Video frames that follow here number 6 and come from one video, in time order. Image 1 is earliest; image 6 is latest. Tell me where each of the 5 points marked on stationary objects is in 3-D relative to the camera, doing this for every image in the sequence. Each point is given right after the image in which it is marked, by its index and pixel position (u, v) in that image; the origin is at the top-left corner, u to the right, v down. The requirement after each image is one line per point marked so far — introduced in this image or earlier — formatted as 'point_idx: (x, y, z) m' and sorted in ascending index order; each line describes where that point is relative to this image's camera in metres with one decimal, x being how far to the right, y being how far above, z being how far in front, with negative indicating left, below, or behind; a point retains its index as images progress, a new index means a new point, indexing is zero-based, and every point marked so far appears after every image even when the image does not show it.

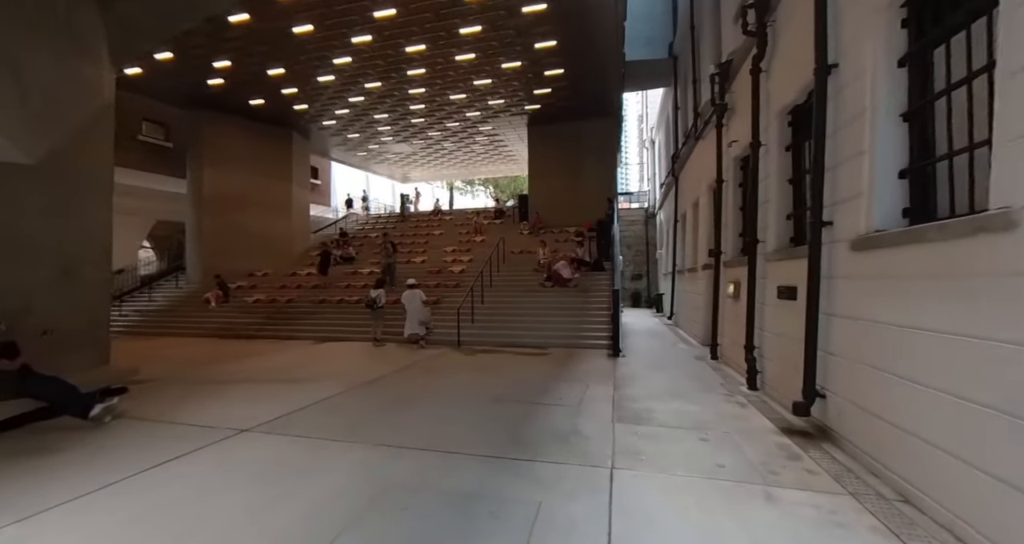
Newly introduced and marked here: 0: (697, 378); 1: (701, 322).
0: (+2.5, -1.5, +5.9) m
1: (+4.1, -1.1, +9.1) m
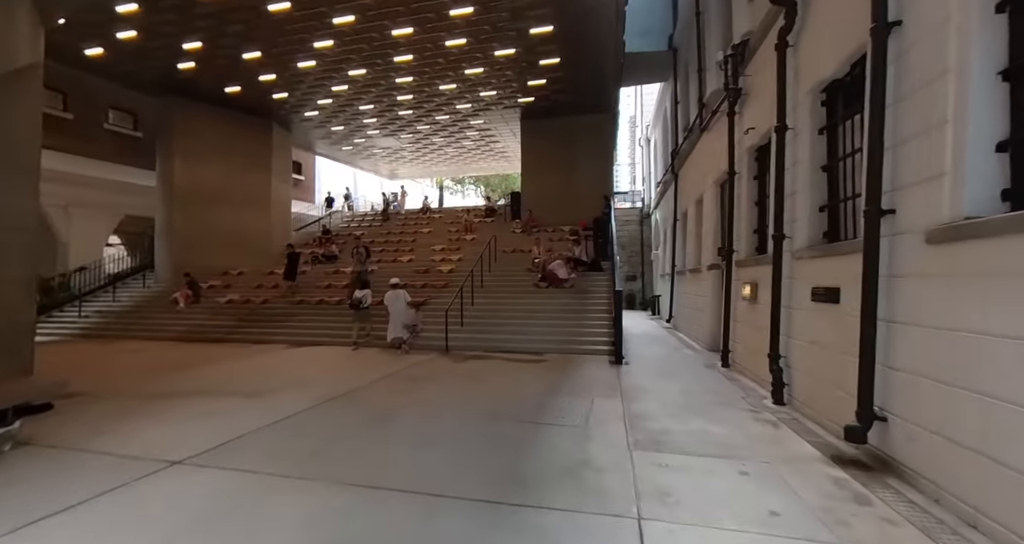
0: (+2.5, -1.4, +5.3) m
1: (+3.9, -1.1, +8.6) m
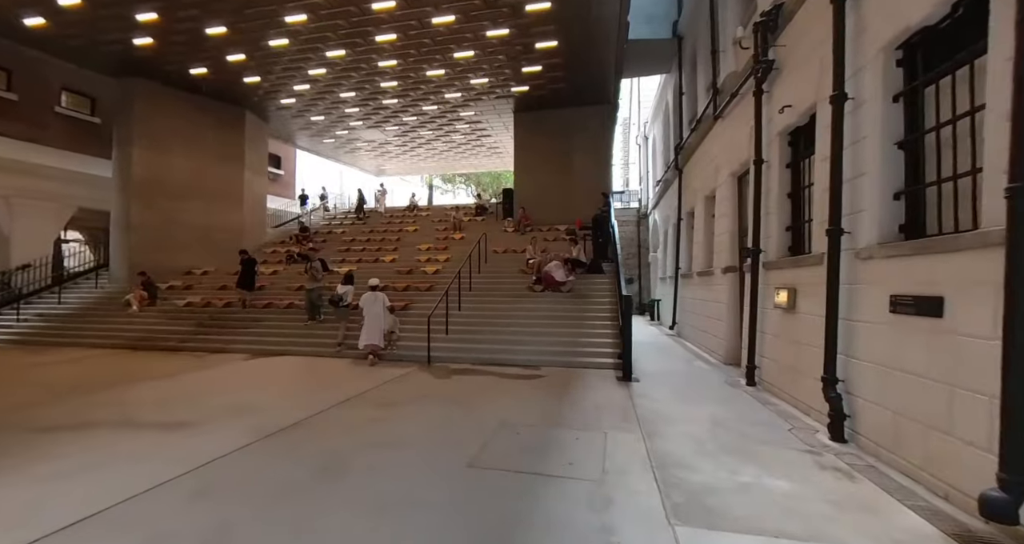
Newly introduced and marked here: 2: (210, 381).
0: (+2.4, -1.5, +4.3) m
1: (+3.8, -1.2, +7.6) m
2: (-4.5, -1.6, +6.4) m
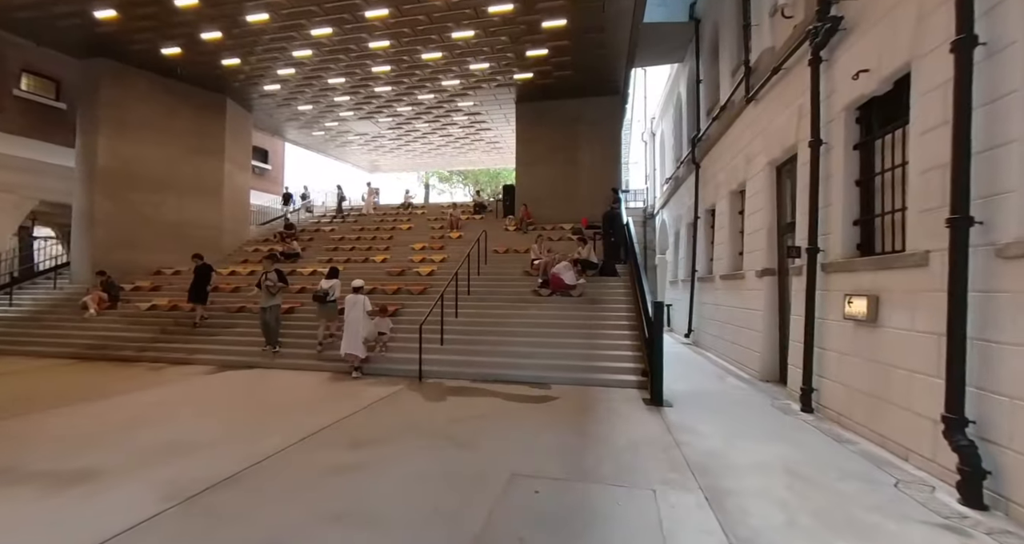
0: (+2.5, -1.5, +3.3) m
1: (+3.8, -1.2, +6.7) m
2: (-4.4, -1.6, +5.3) m
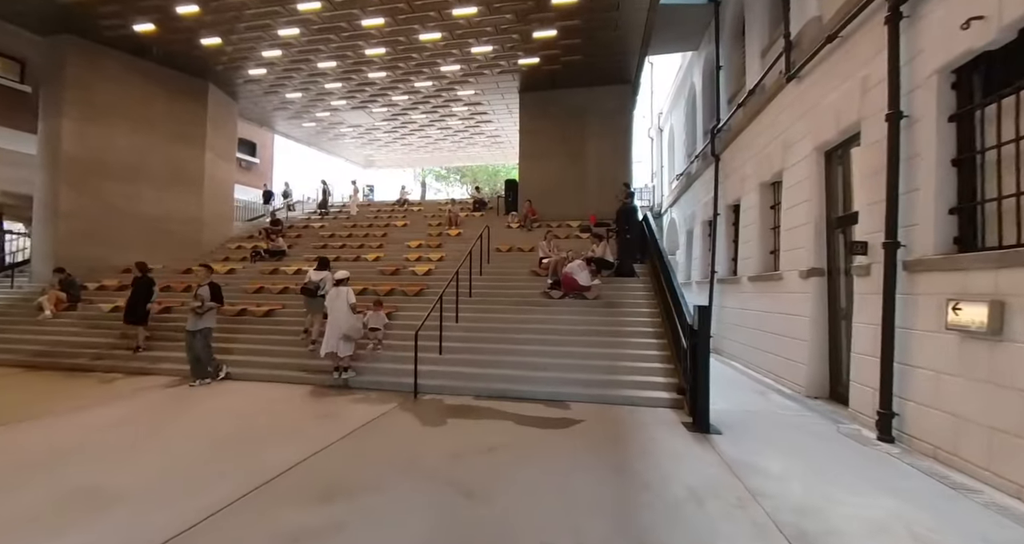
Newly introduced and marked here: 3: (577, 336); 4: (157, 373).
0: (+2.6, -1.5, +2.5) m
1: (+4.0, -1.2, +5.8) m
2: (-4.2, -1.6, +4.4) m
3: (+0.9, -0.9, +6.4) m
4: (-5.3, -1.5, +6.5) m
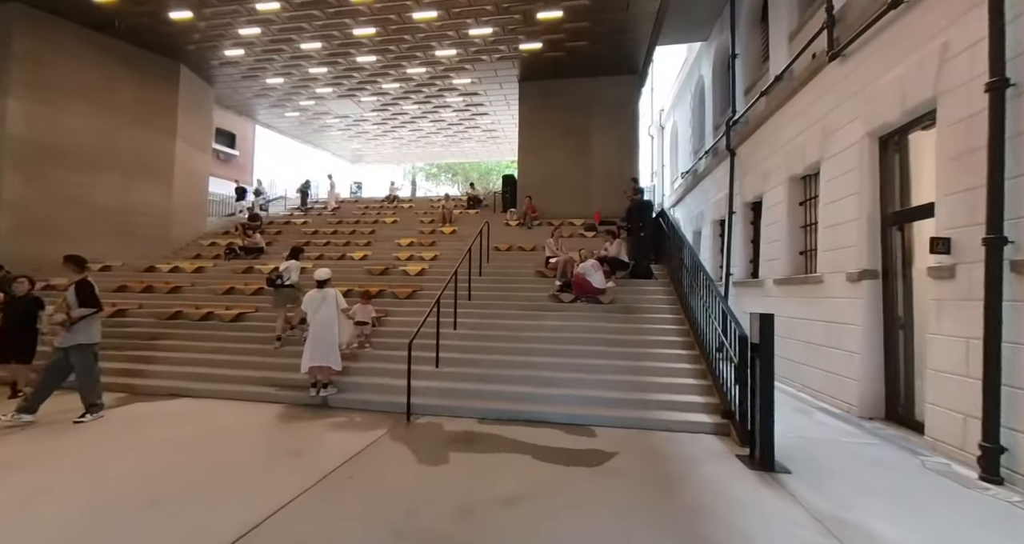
0: (+2.8, -1.5, +1.7) m
1: (+4.1, -1.3, +5.1) m
2: (-4.1, -1.5, +3.4) m
3: (+1.0, -0.9, +5.6) m
4: (-5.2, -1.5, +5.5) m
